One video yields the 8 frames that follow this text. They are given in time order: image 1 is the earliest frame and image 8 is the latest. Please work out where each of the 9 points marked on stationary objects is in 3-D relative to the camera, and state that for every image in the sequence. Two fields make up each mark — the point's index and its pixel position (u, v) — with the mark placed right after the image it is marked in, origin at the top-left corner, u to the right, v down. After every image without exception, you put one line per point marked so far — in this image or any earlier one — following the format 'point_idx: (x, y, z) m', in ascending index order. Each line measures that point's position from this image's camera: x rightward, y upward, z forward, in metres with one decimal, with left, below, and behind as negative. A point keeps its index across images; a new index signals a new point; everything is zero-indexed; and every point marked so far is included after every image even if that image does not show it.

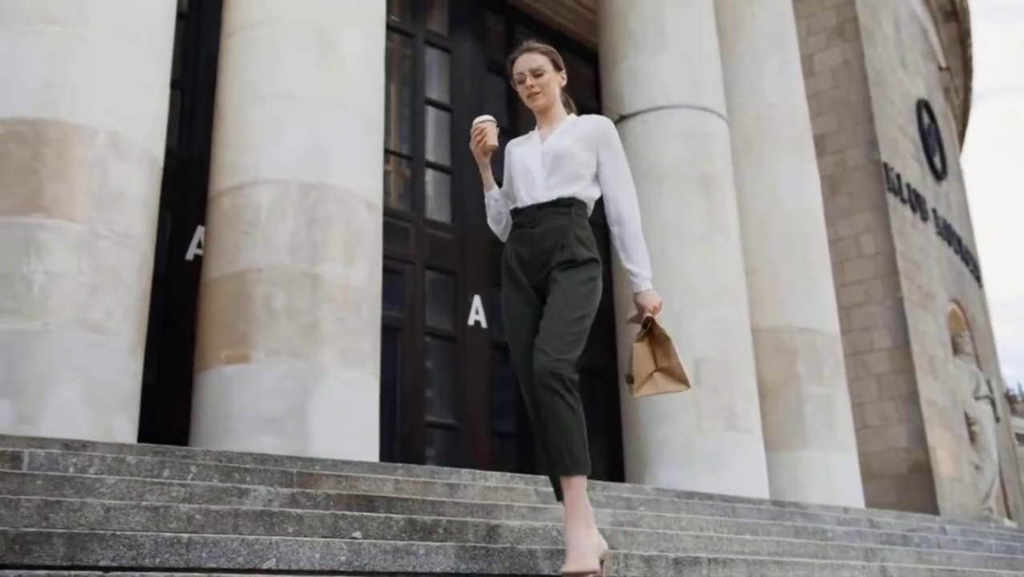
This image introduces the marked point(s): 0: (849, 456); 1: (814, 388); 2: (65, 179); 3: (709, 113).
0: (+4.1, -2.0, +11.1) m
1: (+3.7, -1.2, +11.1) m
2: (-2.6, +0.7, +5.3) m
3: (+2.3, +2.1, +10.7) m
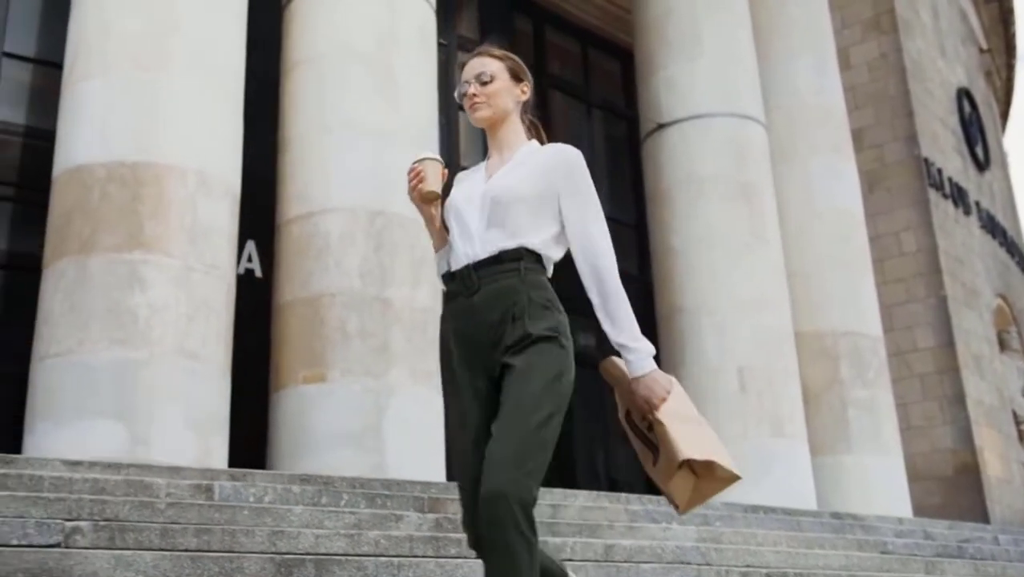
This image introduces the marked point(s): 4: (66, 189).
0: (+4.7, -2.1, +11.3) m
1: (+4.3, -1.3, +11.3) m
2: (-2.2, +0.5, +5.8) m
3: (+2.9, +2.0, +11.0) m
4: (-2.9, +0.6, +5.9) m
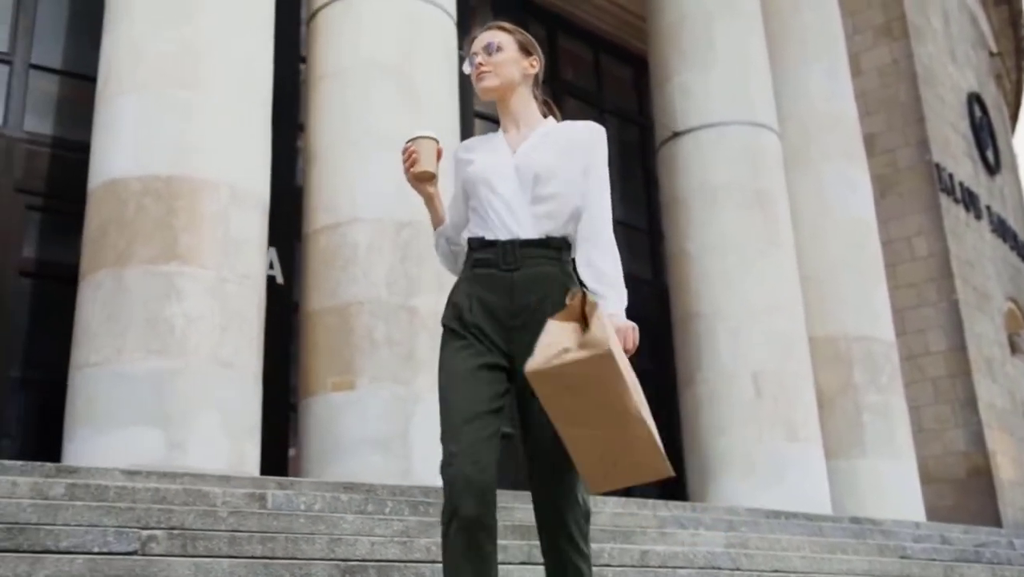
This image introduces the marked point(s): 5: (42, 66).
0: (+4.9, -2.2, +11.4) m
1: (+4.5, -1.3, +11.4) m
2: (-2.1, +0.4, +6.0) m
3: (+3.1, +2.0, +11.1) m
4: (-2.7, +0.6, +6.1) m
5: (-5.6, +2.7, +10.8) m
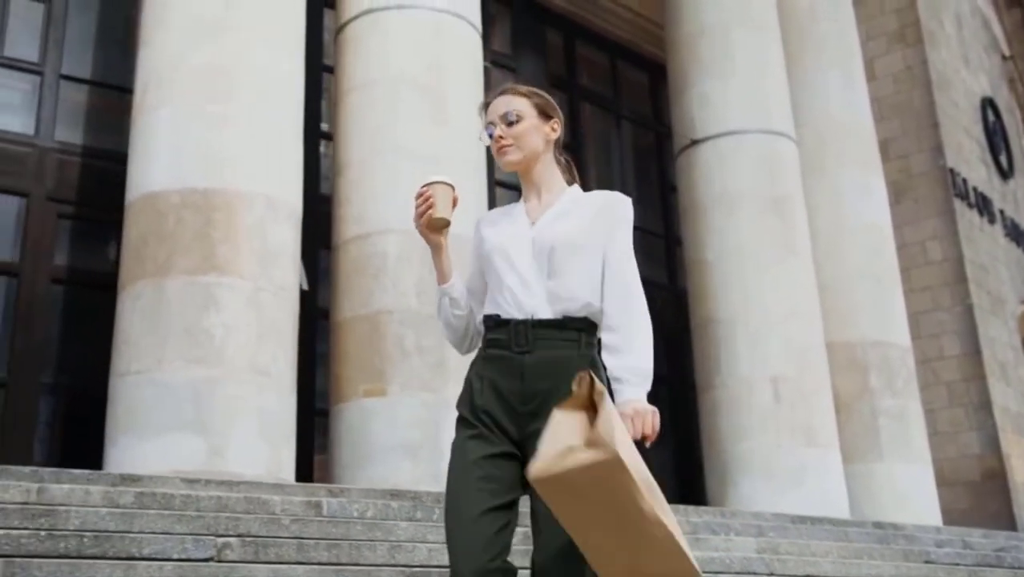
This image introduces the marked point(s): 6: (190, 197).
0: (+5.2, -2.2, +11.5) m
1: (+4.7, -1.4, +11.5) m
2: (-1.9, +0.3, +6.1) m
3: (+3.3, +1.9, +11.2) m
4: (-2.5, +0.5, +6.3) m
5: (-5.4, +2.6, +11.1) m
6: (-2.2, +0.6, +6.2) m
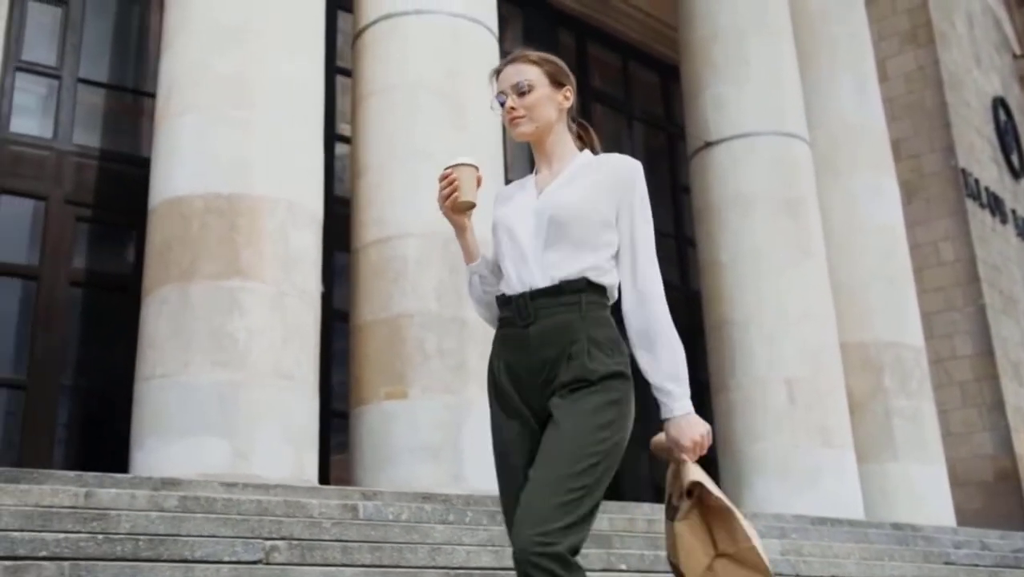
0: (+5.4, -2.2, +11.5) m
1: (+4.9, -1.4, +11.5) m
2: (-1.8, +0.3, +6.2) m
3: (+3.5, +1.9, +11.3) m
4: (-2.4, +0.5, +6.4) m
5: (-5.2, +2.6, +11.2) m
6: (-2.1, +0.6, +6.3) m
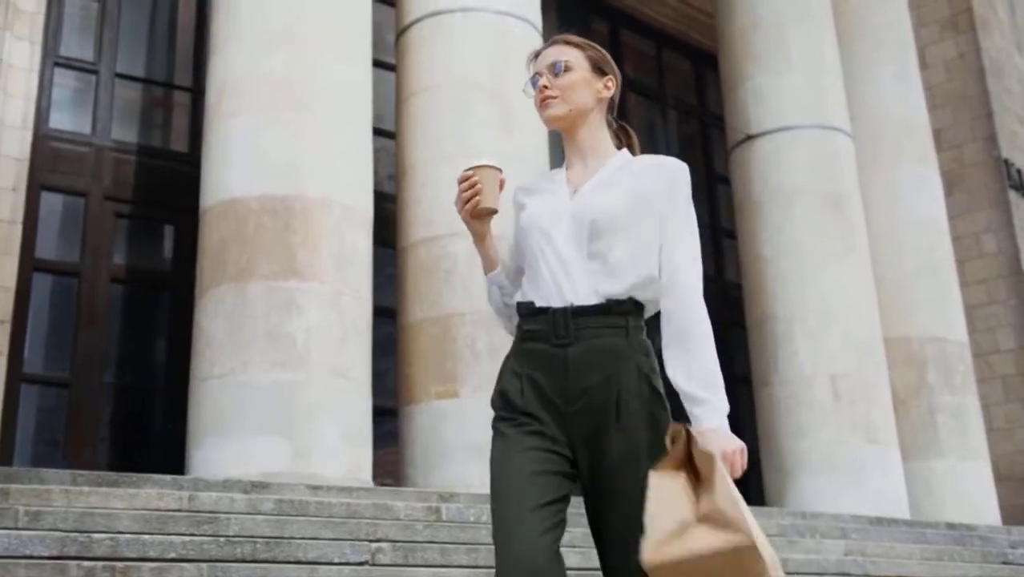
0: (+5.8, -2.2, +11.3) m
1: (+5.4, -1.3, +11.4) m
2: (-1.4, +0.3, +6.2) m
3: (+4.0, +1.9, +11.1) m
4: (-2.0, +0.5, +6.4) m
5: (-4.7, +2.6, +11.2) m
6: (-1.7, +0.6, +6.3) m
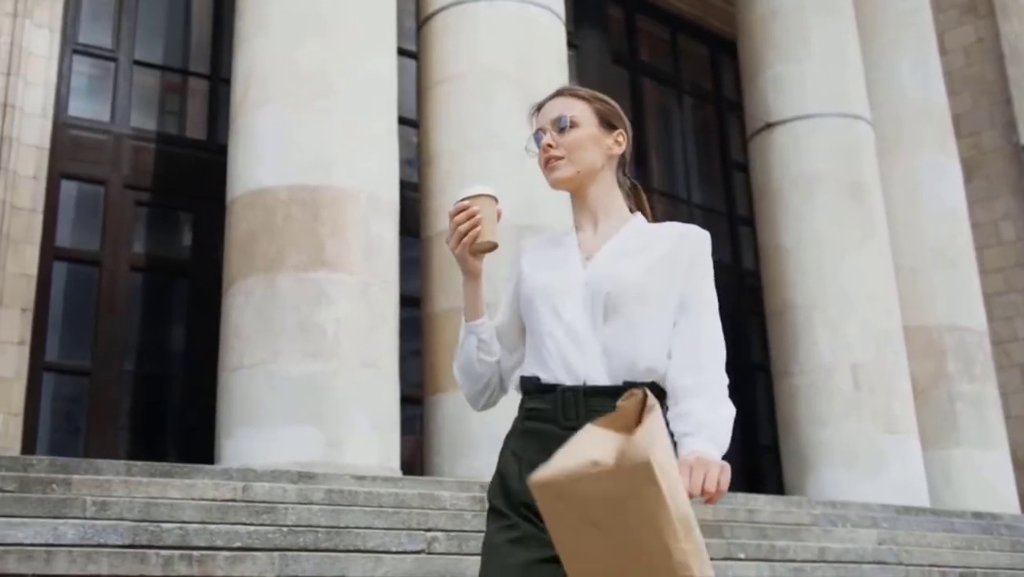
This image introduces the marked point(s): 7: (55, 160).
0: (+6.1, -2.0, +11.3) m
1: (+5.6, -1.2, +11.4) m
2: (-1.2, +0.4, +6.2) m
3: (+4.2, +2.1, +11.1) m
4: (-1.8, +0.6, +6.4) m
5: (-4.5, +2.8, +11.2) m
6: (-1.5, +0.7, +6.3) m
7: (-5.2, +1.5, +10.3) m
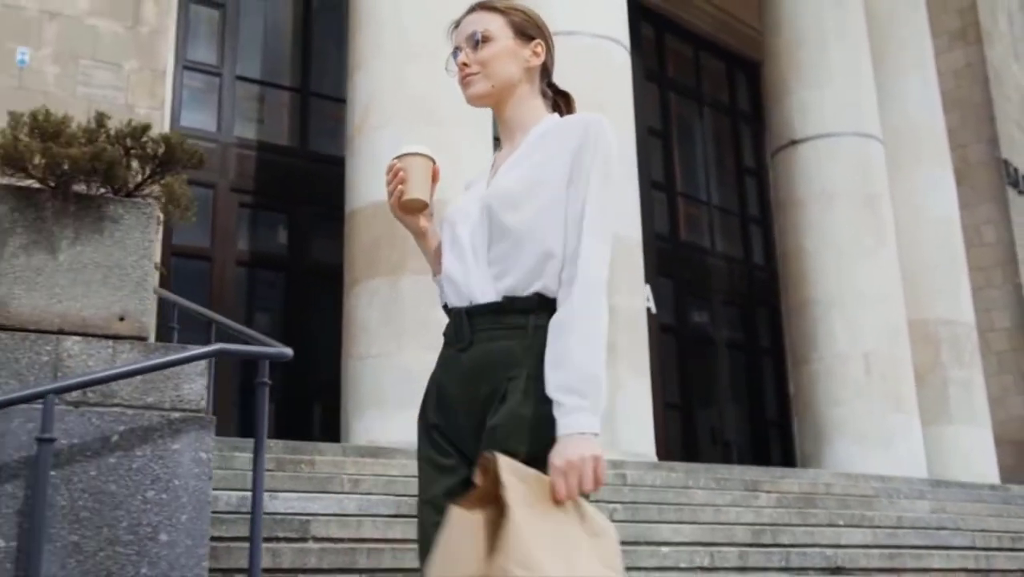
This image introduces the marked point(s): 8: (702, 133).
0: (+6.8, -2.0, +13.2) m
1: (+6.4, -1.2, +13.2) m
2: (-0.1, +0.2, +7.6) m
3: (+5.0, +2.1, +12.7) m
4: (-0.8, +0.4, +7.7) m
5: (-3.6, +2.9, +12.3) m
6: (-0.4, +0.5, +7.6) m
7: (-4.3, +1.5, +11.4) m
8: (+3.5, +3.0, +17.0) m
